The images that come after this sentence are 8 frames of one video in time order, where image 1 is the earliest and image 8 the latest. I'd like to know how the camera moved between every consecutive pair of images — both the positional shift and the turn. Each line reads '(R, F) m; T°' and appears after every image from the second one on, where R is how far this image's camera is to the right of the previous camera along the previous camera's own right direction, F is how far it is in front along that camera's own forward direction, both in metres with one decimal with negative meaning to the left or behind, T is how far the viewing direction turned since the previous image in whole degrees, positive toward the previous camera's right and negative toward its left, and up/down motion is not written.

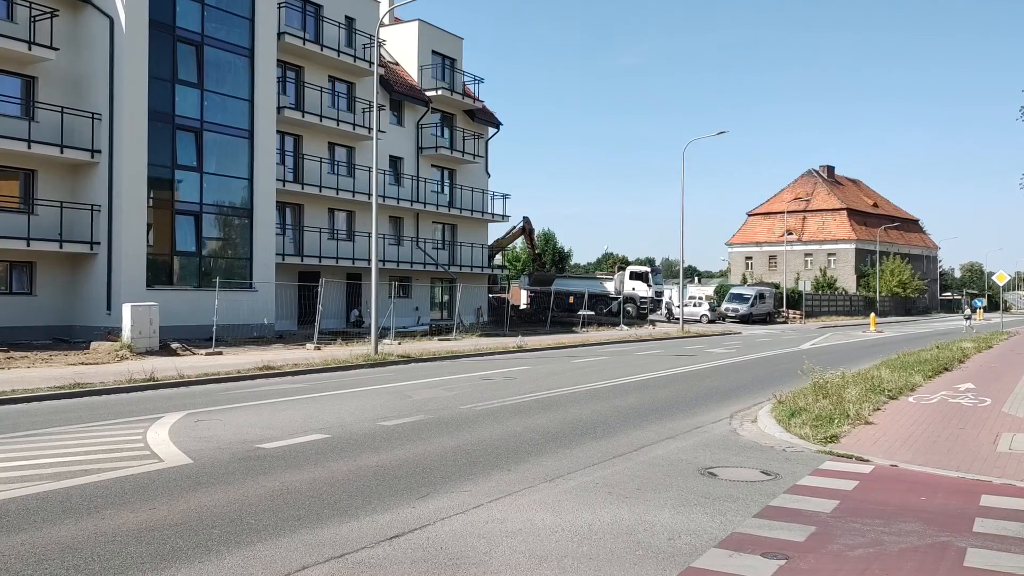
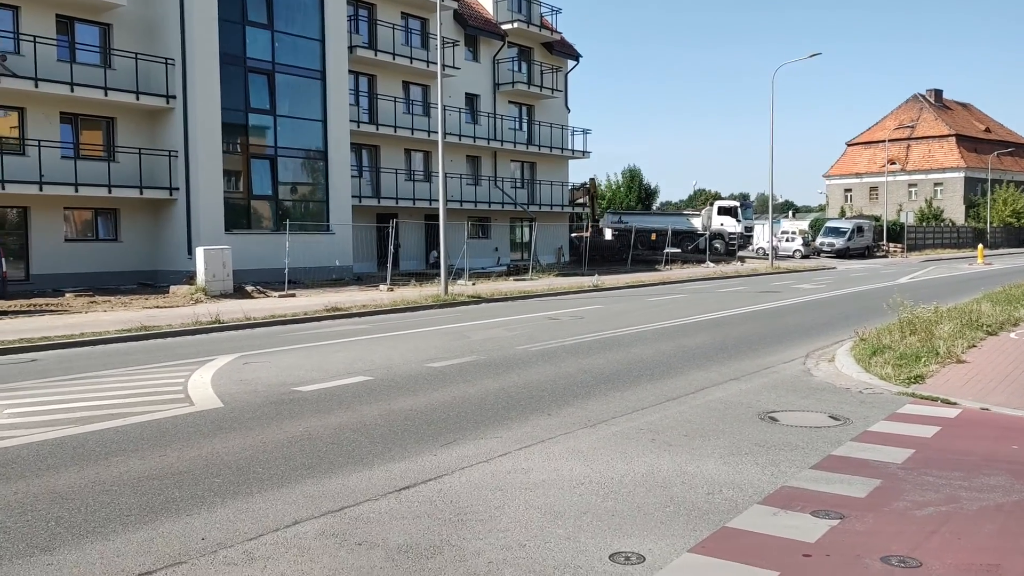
(+0.5, +0.7) m; -6°
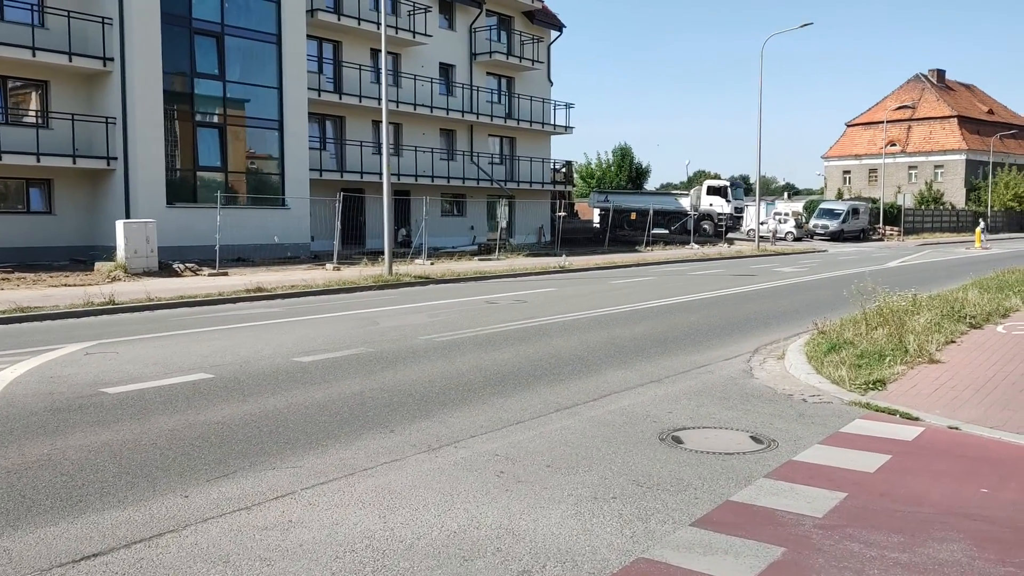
(+1.1, +1.7) m; 0°
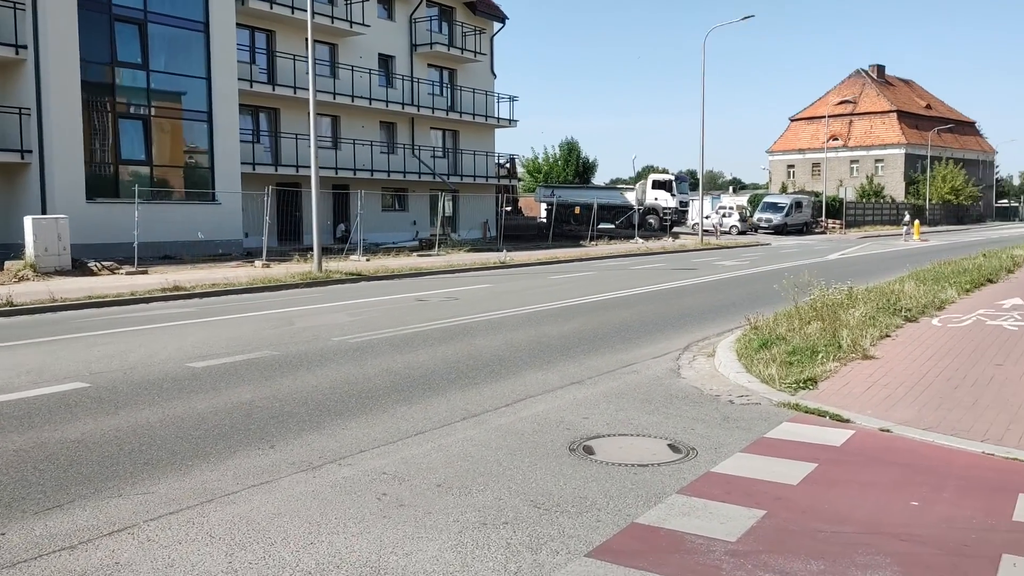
(+0.4, +0.6) m; +3°
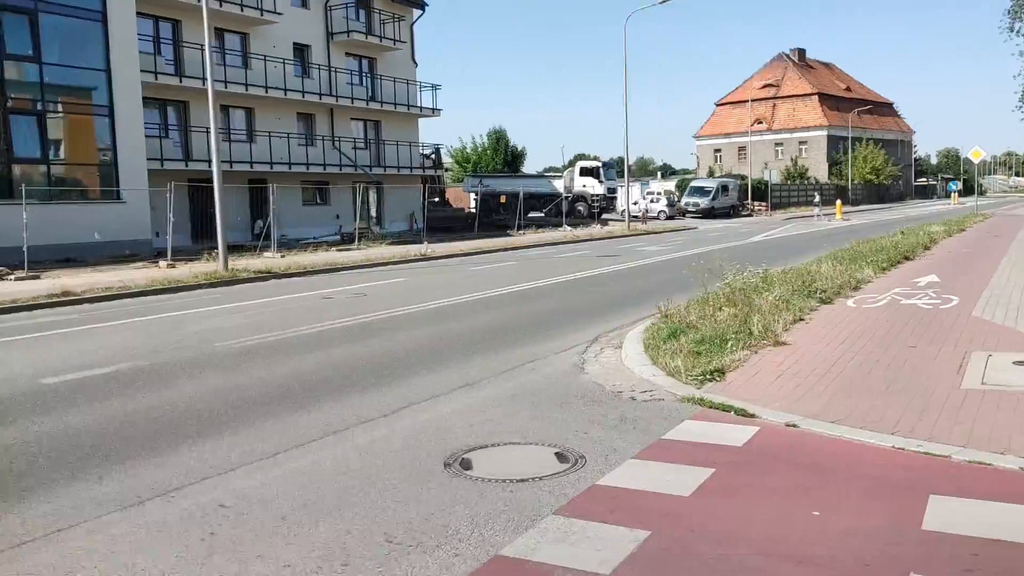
(+0.4, +0.6) m; +4°
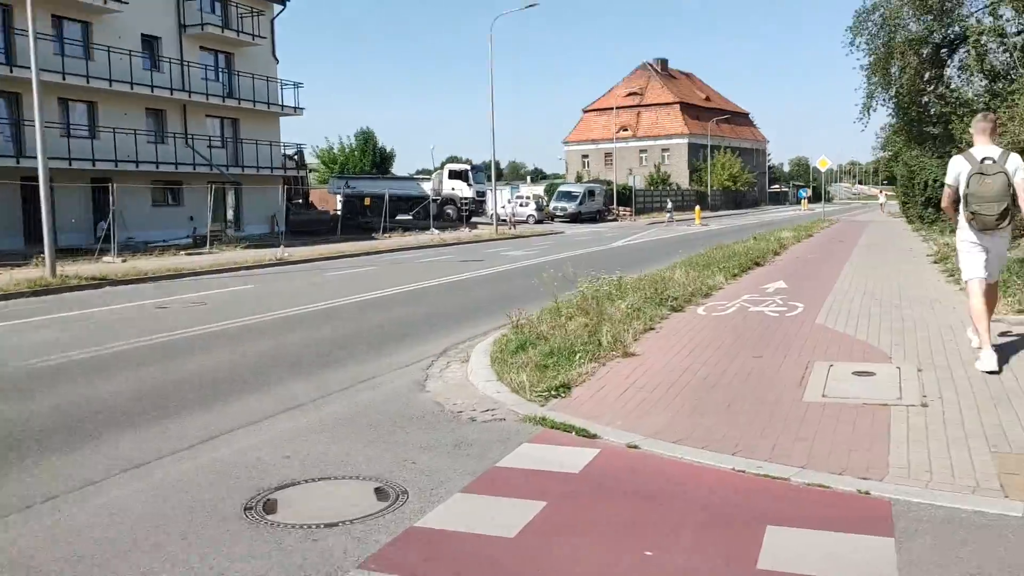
(+0.3, +0.4) m; +8°
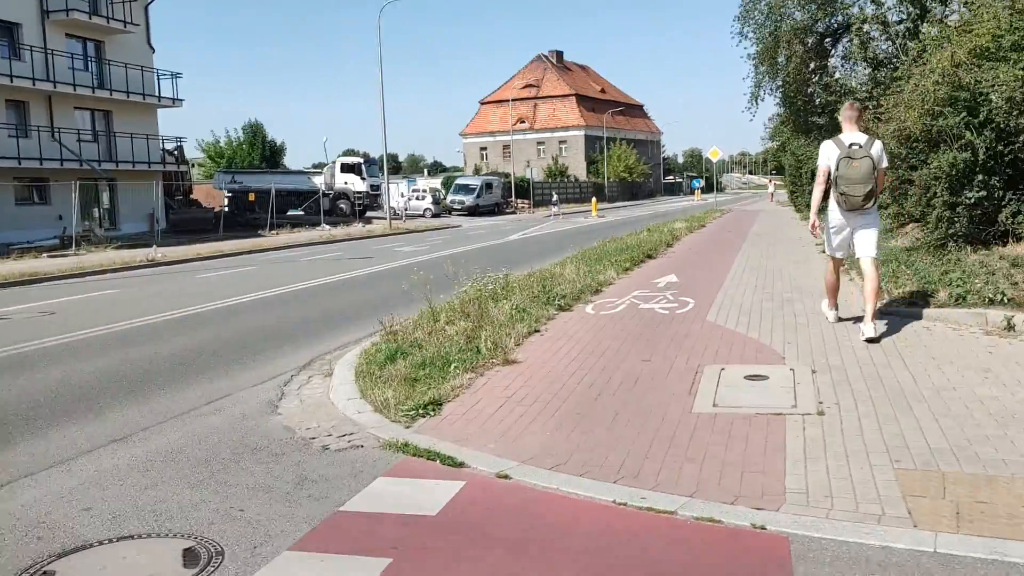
(+0.3, +0.7) m; +6°
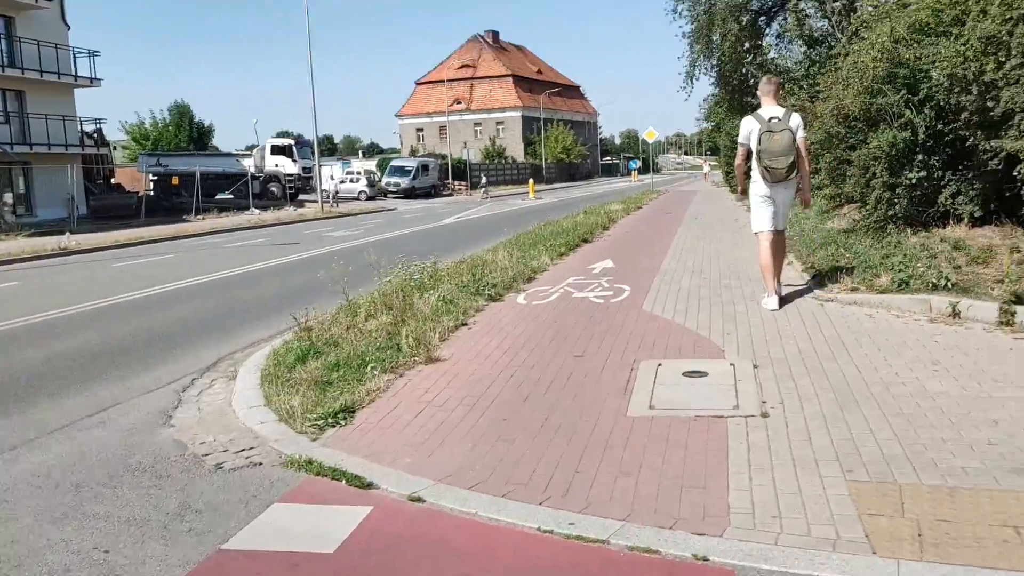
(+0.1, +0.5) m; +4°
